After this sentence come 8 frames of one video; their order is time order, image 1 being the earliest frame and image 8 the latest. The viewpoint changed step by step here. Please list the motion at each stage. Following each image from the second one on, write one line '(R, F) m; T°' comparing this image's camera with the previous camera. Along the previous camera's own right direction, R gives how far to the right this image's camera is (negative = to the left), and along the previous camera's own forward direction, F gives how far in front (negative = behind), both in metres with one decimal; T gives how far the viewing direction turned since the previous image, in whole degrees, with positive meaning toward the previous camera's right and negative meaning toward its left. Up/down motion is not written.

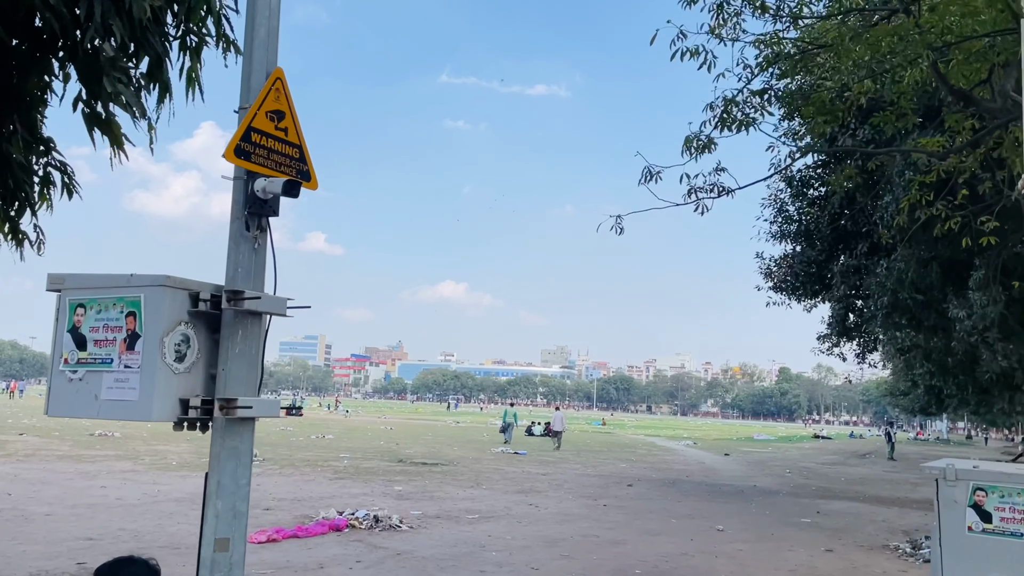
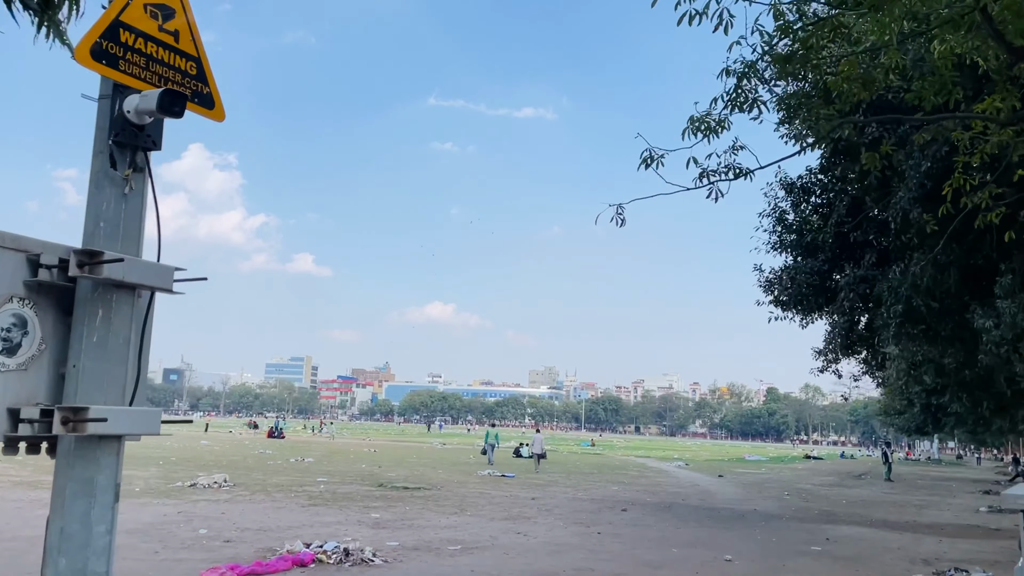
(0.0, +0.8) m; +1°
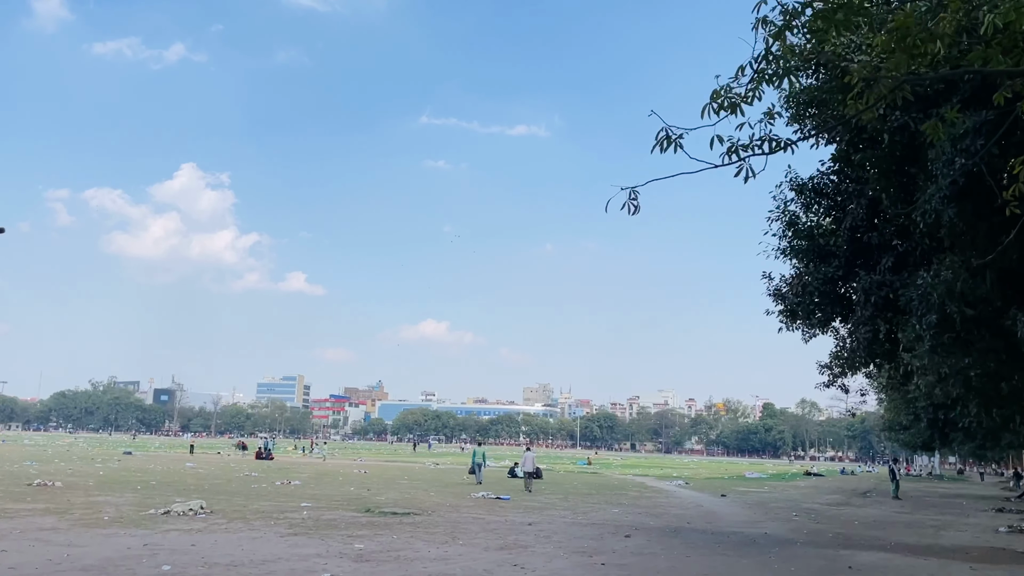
(0.0, +0.8) m; +1°
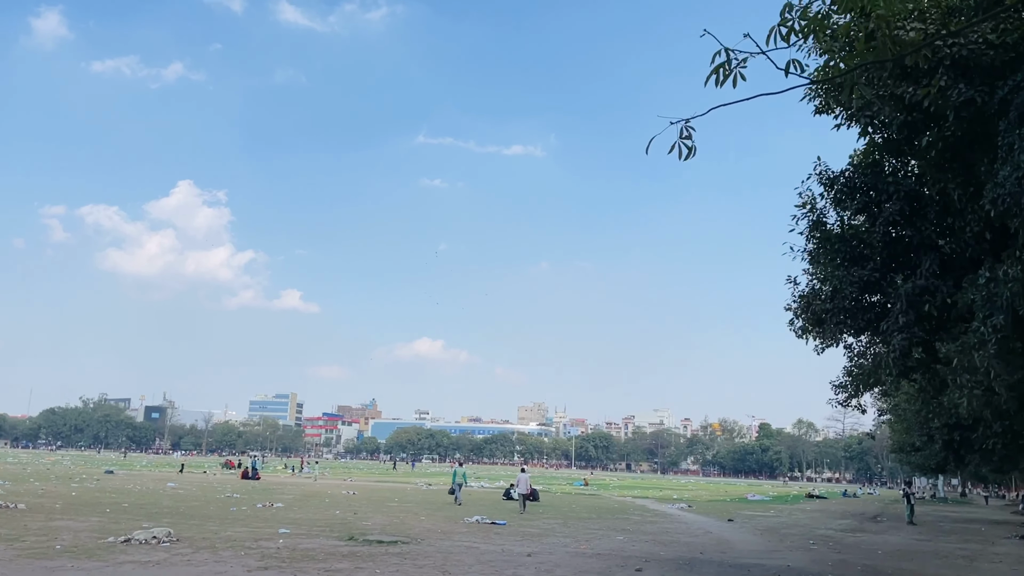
(-0.1, +1.3) m; 0°
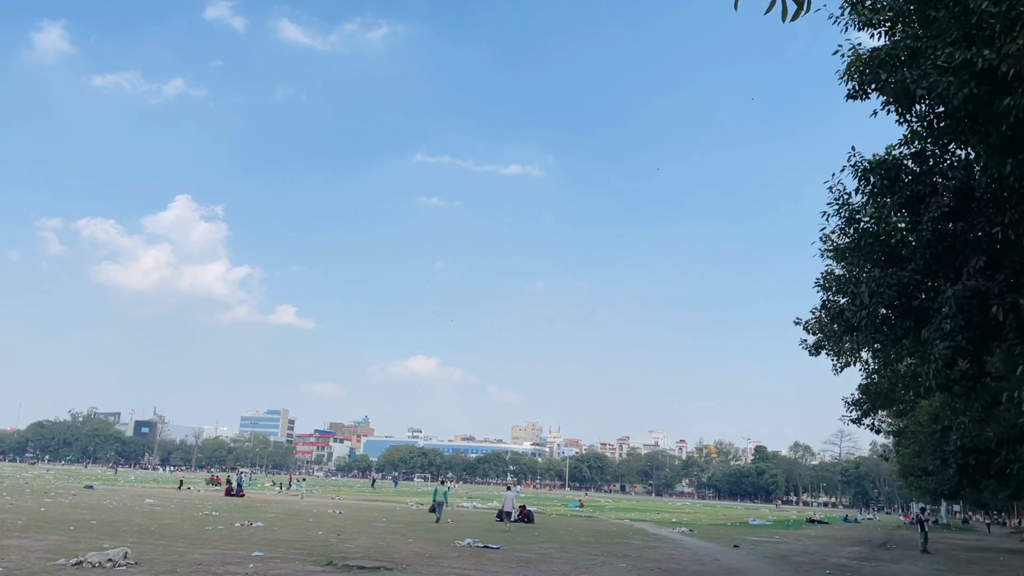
(-0.1, +1.2) m; 0°
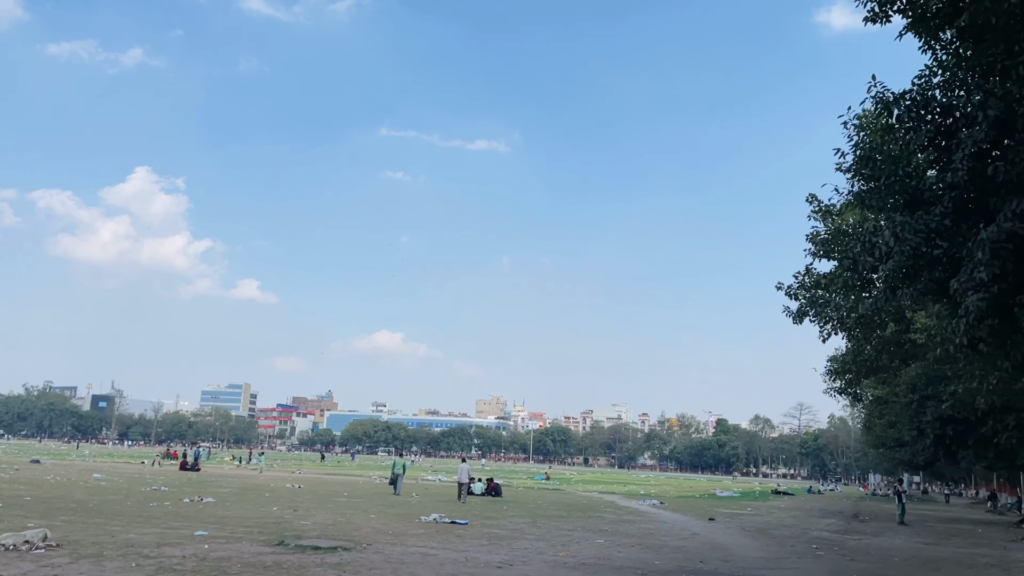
(-0.1, +1.4) m; +3°
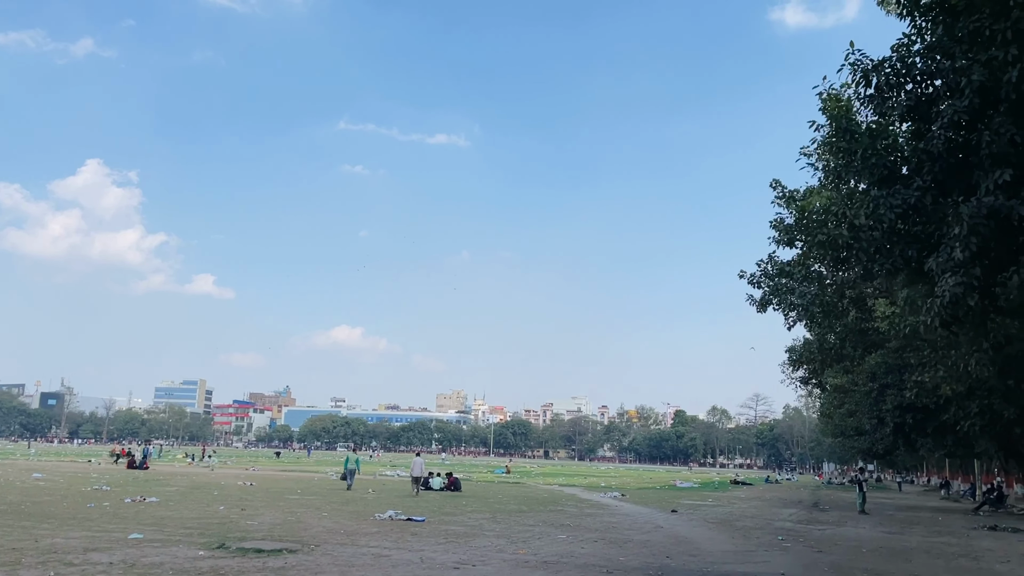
(0.0, +0.7) m; +3°
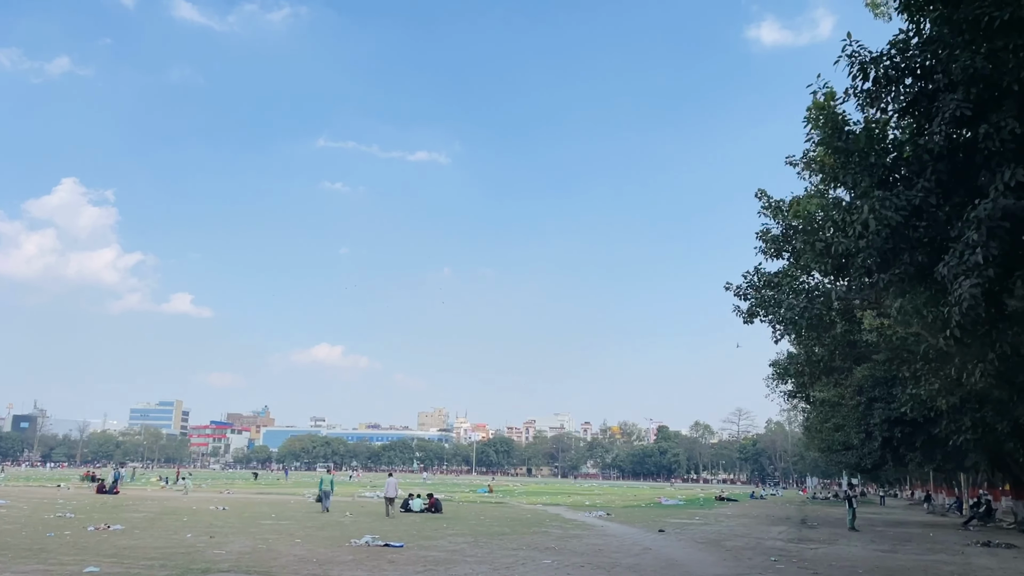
(0.0, +0.6) m; +2°
